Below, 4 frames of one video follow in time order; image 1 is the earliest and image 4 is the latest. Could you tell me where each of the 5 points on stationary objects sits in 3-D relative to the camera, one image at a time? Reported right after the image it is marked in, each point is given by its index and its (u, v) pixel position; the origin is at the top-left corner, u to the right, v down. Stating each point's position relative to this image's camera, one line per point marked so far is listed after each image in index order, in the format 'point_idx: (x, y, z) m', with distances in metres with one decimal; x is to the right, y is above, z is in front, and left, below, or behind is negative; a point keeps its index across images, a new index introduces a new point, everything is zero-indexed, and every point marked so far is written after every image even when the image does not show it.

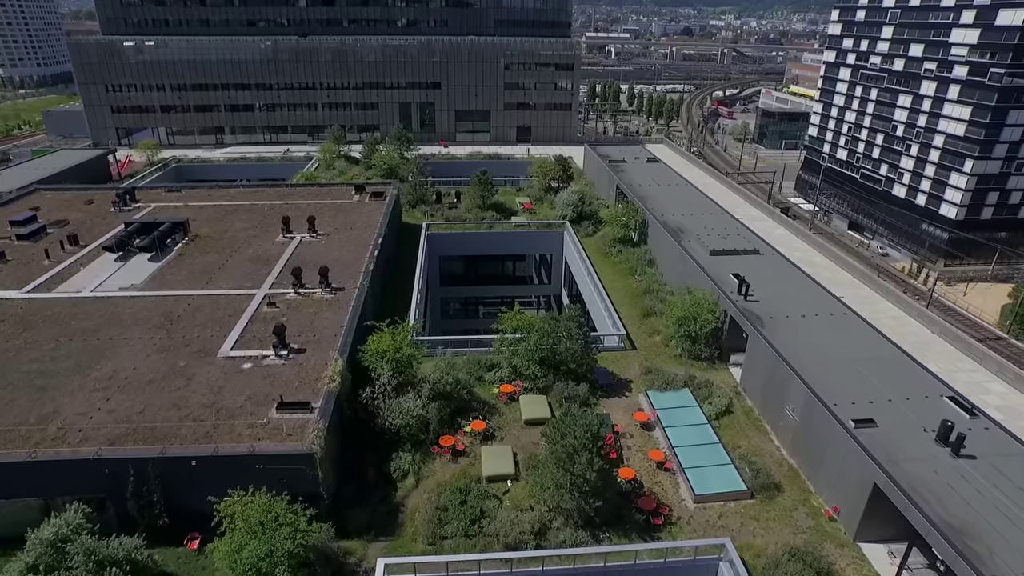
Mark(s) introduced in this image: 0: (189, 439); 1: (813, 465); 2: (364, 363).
0: (-7.6, -3.5, +14.4) m
1: (+8.2, -4.8, +16.8) m
2: (-4.5, -2.3, +18.6) m
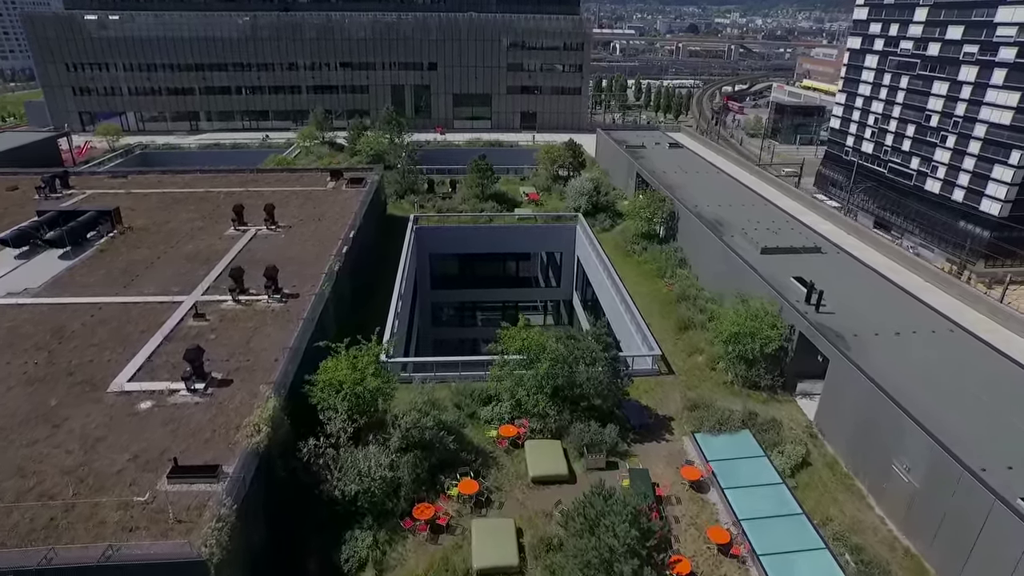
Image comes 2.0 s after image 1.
0: (-7.5, -3.7, +9.4) m
1: (+8.3, -5.1, +11.7) m
2: (-4.4, -2.5, +13.6) m
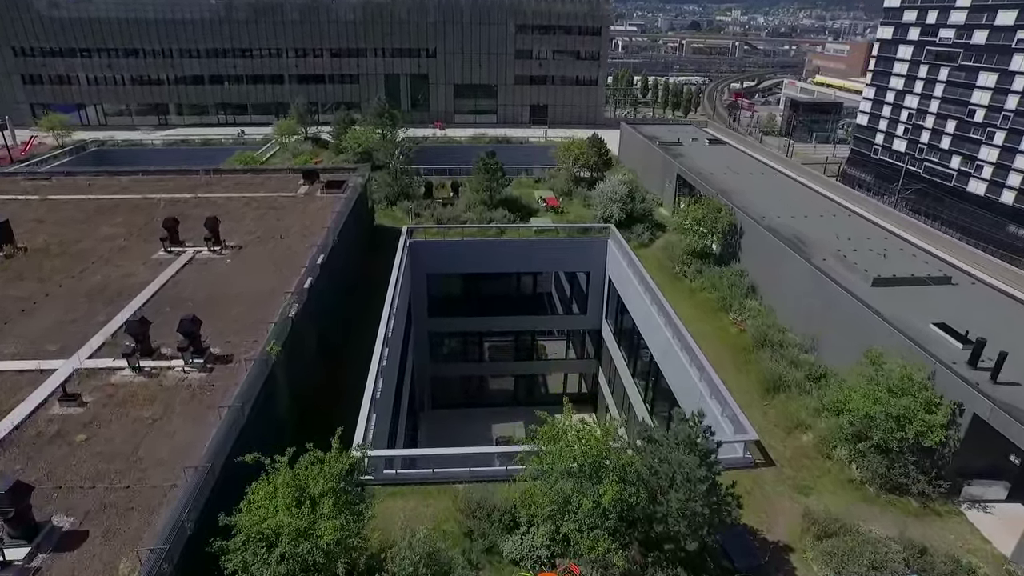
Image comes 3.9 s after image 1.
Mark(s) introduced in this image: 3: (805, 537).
0: (-6.8, -4.9, +3.8) m
1: (+8.9, -6.2, +6.1) m
2: (-3.7, -3.6, +8.0) m
3: (+5.3, -4.4, +11.1) m
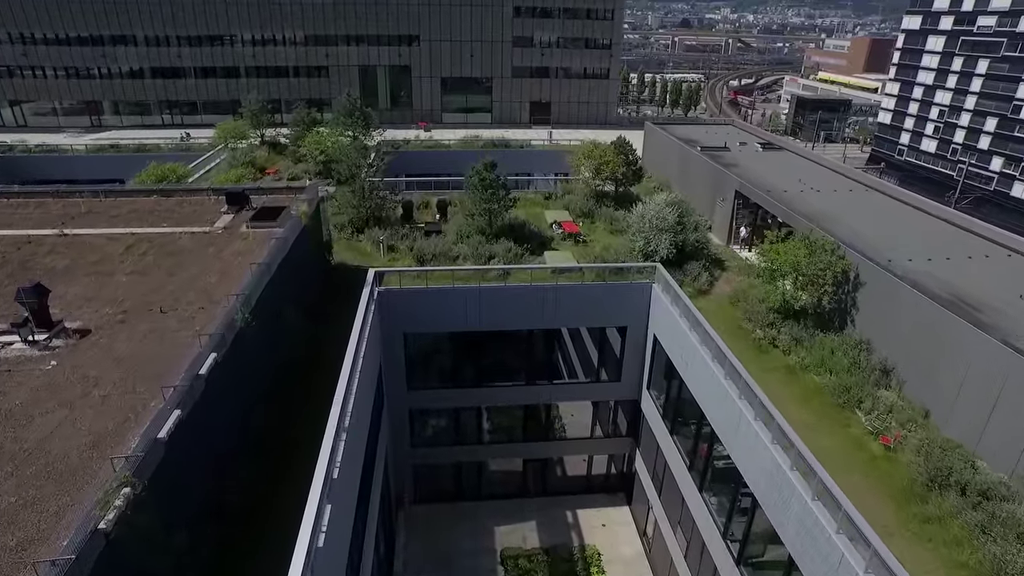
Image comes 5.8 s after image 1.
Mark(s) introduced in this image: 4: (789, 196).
0: (-6.2, -6.8, -3.0) m
1: (+9.5, -8.0, -0.4) m
2: (-3.2, -5.5, +1.2) m
3: (+5.8, -6.3, +4.5) m
4: (+8.6, +2.9, +19.1) m
